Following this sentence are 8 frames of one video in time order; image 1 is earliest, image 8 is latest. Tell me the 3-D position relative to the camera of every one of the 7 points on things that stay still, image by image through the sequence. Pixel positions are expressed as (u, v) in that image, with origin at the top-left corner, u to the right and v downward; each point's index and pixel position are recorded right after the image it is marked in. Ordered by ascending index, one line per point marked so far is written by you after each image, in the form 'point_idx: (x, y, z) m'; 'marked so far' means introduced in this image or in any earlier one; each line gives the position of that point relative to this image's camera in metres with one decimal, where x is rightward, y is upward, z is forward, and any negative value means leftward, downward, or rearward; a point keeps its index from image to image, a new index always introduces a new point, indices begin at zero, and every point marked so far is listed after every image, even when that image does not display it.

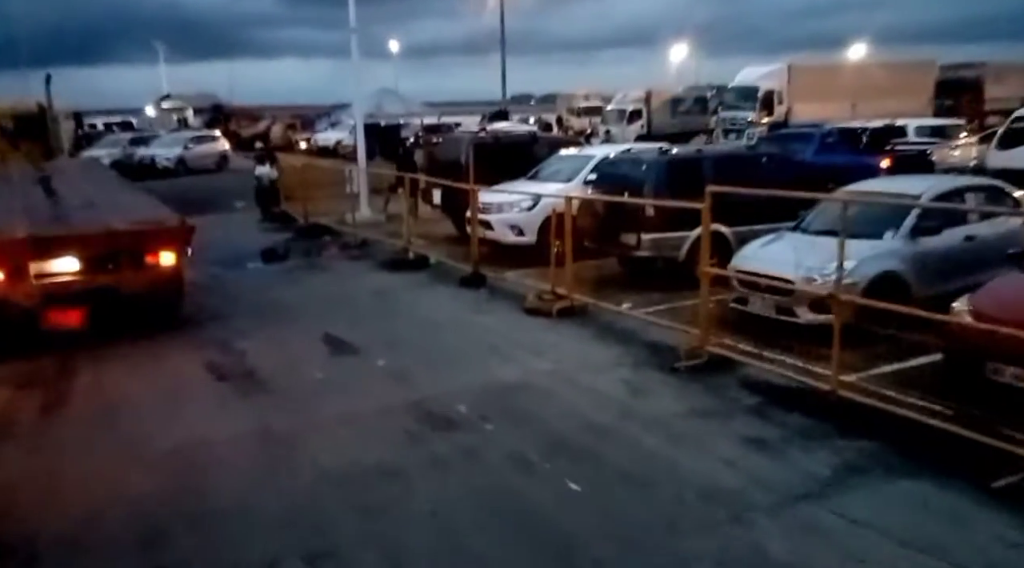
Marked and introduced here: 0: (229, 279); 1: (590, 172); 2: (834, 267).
0: (-4.1, +0.1, +12.3) m
1: (+1.1, +1.6, +12.0) m
2: (+2.7, +0.1, +7.2) m
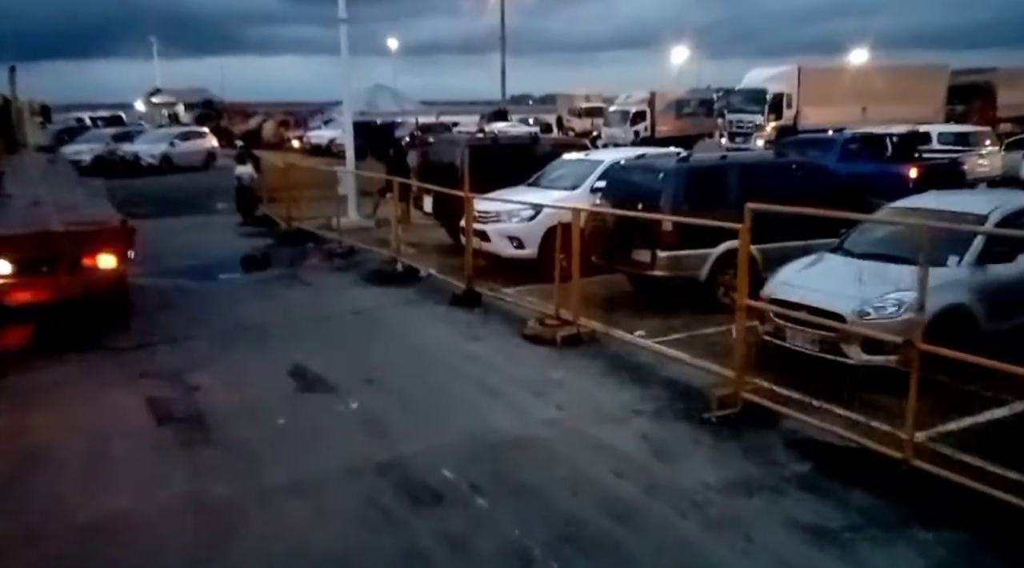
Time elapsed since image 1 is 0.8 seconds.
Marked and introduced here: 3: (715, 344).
0: (-4.1, -0.1, +11.2) m
1: (+1.1, +1.3, +10.9) m
2: (+2.7, -0.1, +6.1) m
3: (+1.8, -0.5, +7.6) m
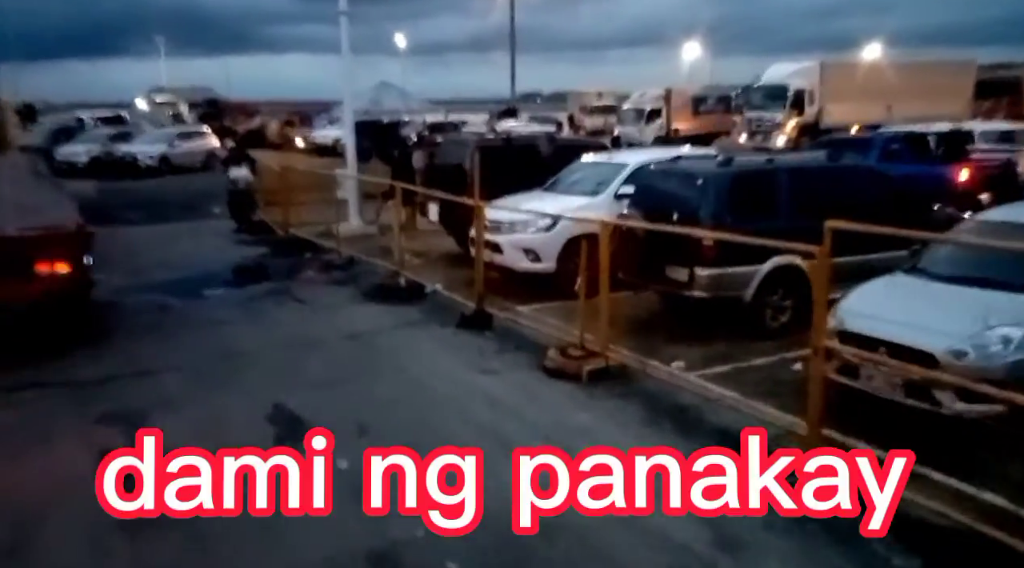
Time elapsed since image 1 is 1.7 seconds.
0: (-3.9, -0.3, +10.1) m
1: (+1.3, +1.1, +9.8) m
2: (+2.8, -0.3, +5.0) m
3: (+2.0, -0.7, +6.5) m
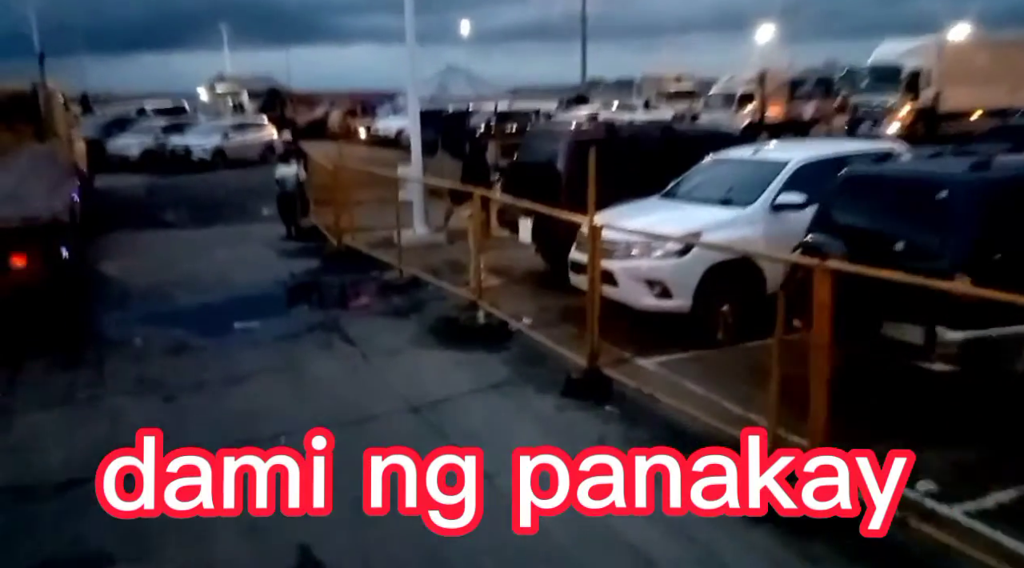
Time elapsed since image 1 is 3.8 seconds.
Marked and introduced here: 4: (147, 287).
0: (-2.9, -0.6, +8.0) m
1: (+2.3, +0.8, +7.2) m
2: (+3.5, -0.7, +2.4) m
3: (+2.7, -1.1, +3.9) m
4: (-4.6, 0.0, +10.8) m
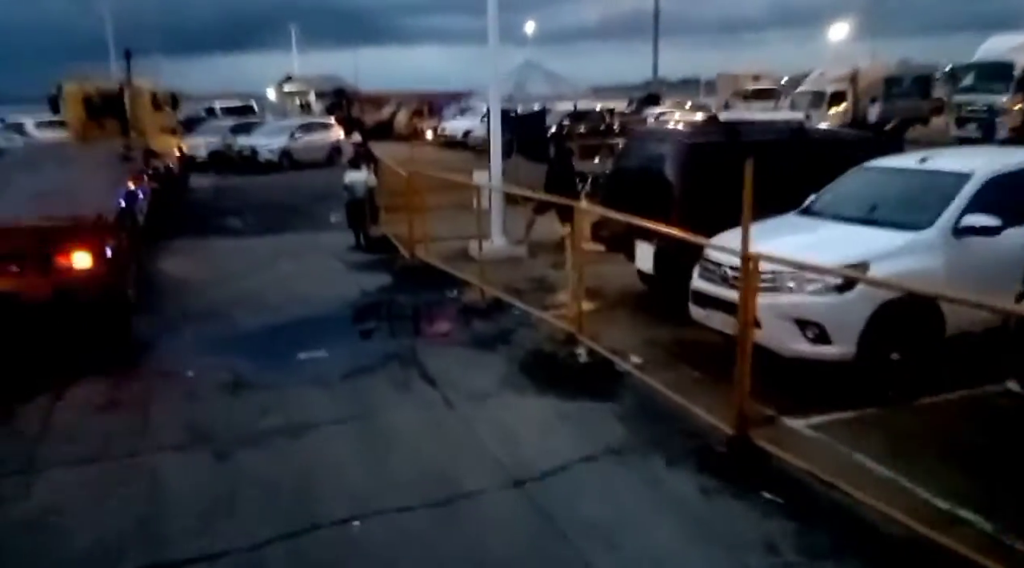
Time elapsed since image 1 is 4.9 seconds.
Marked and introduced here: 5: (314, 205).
0: (-2.0, -0.8, +7.0) m
1: (+3.1, +0.5, +5.8) m
2: (+3.9, -1.0, +0.9) m
3: (+3.3, -1.4, +2.5) m
4: (-3.5, -0.2, +9.9) m
5: (-4.1, +1.6, +17.5) m
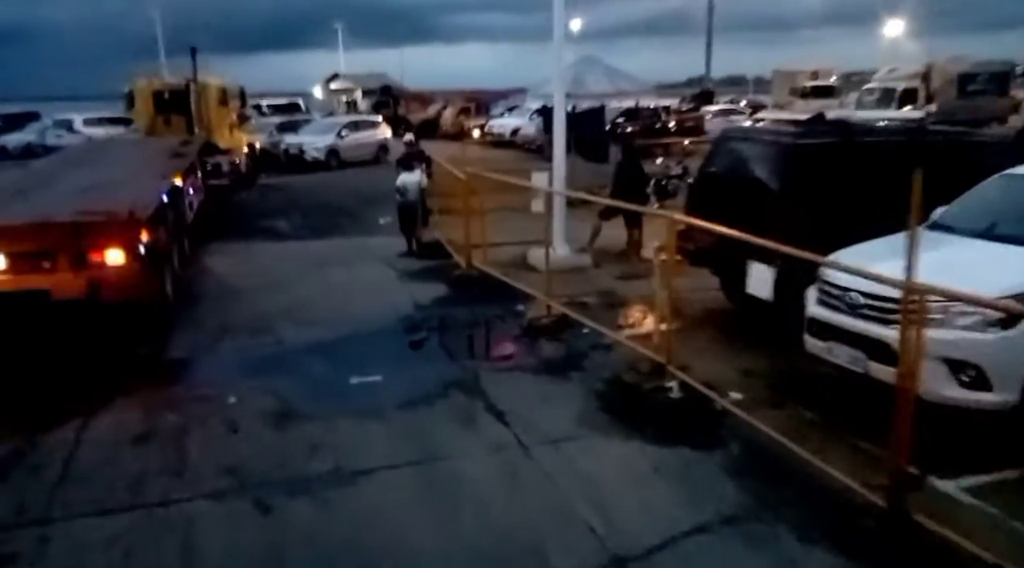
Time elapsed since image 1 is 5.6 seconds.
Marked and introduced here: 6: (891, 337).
0: (-1.5, -0.9, +6.2) m
1: (+3.6, +0.3, +4.9) m
2: (+4.2, -1.3, -0.1) m
3: (+3.6, -1.6, +1.5) m
4: (-2.8, -0.3, +9.2) m
5: (-3.0, +1.5, +16.8) m
6: (+2.2, -0.3, +4.9) m
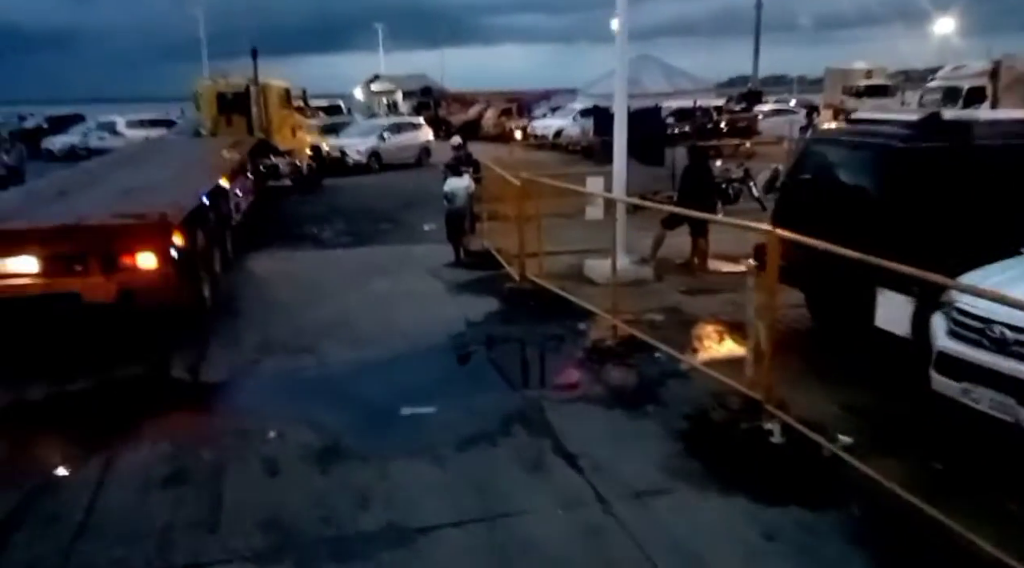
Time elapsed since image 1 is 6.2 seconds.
0: (-1.0, -1.1, +5.6) m
1: (+4.0, +0.1, +4.0) m
2: (+4.4, -1.4, -1.0) m
3: (+3.9, -1.8, +0.7) m
4: (-2.2, -0.5, +8.6) m
5: (-2.0, +1.4, +16.2) m
6: (+2.6, -0.5, +4.0) m
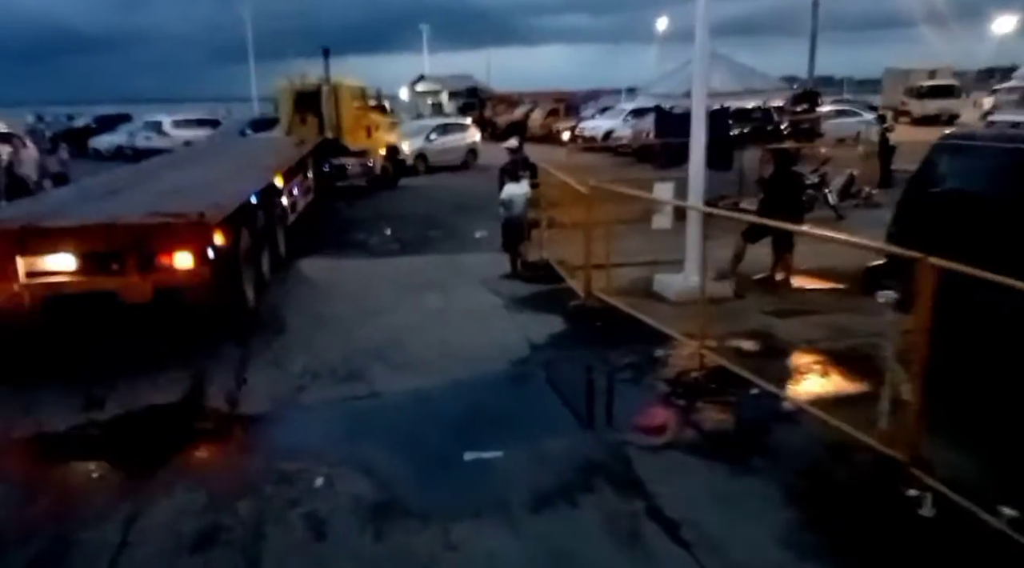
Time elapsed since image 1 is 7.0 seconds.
0: (-0.5, -1.2, +4.8) m
1: (+4.4, -0.1, +2.9) m
2: (+4.5, -1.6, -2.1) m
3: (+4.1, -2.0, -0.4) m
4: (-1.6, -0.6, +7.8) m
5: (-1.0, +1.2, +15.4) m
6: (+3.0, -0.7, +3.1) m
